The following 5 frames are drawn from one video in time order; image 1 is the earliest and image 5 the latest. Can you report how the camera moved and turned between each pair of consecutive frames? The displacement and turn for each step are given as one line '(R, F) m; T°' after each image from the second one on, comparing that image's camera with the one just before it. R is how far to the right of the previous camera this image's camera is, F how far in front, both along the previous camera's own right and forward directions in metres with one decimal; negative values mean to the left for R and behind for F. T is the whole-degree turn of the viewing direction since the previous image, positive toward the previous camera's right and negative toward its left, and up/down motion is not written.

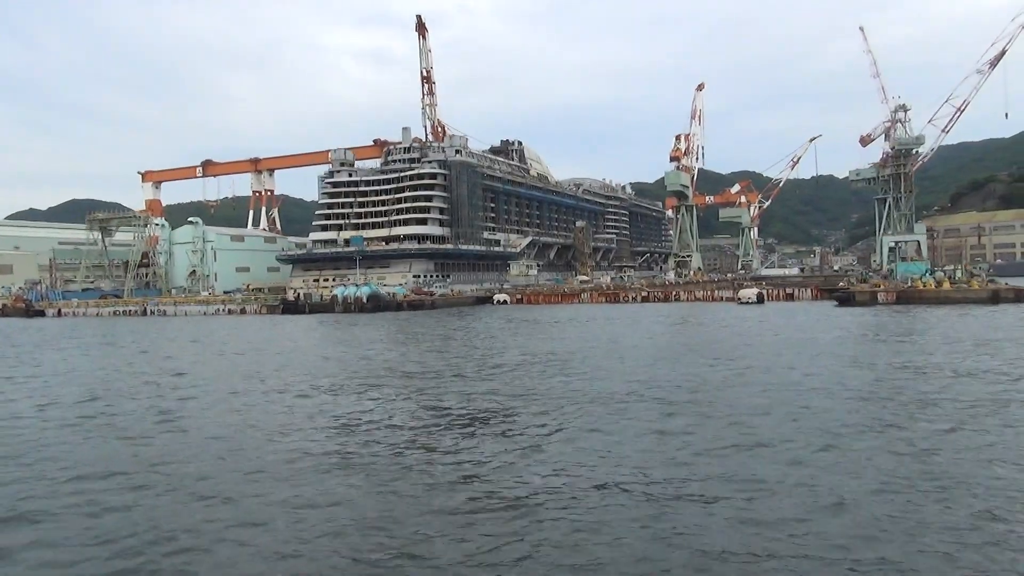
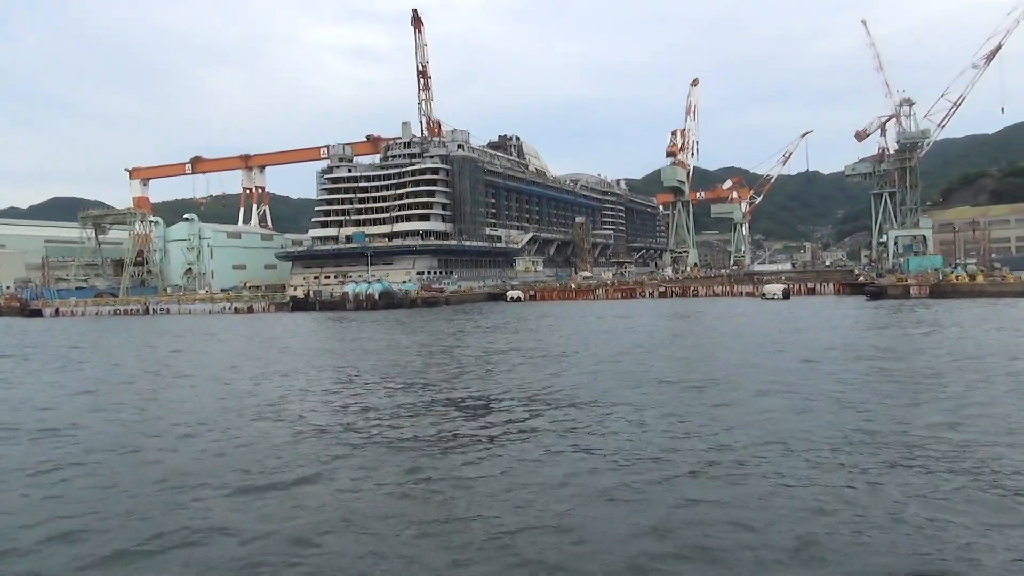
(-1.6, +0.9) m; +1°
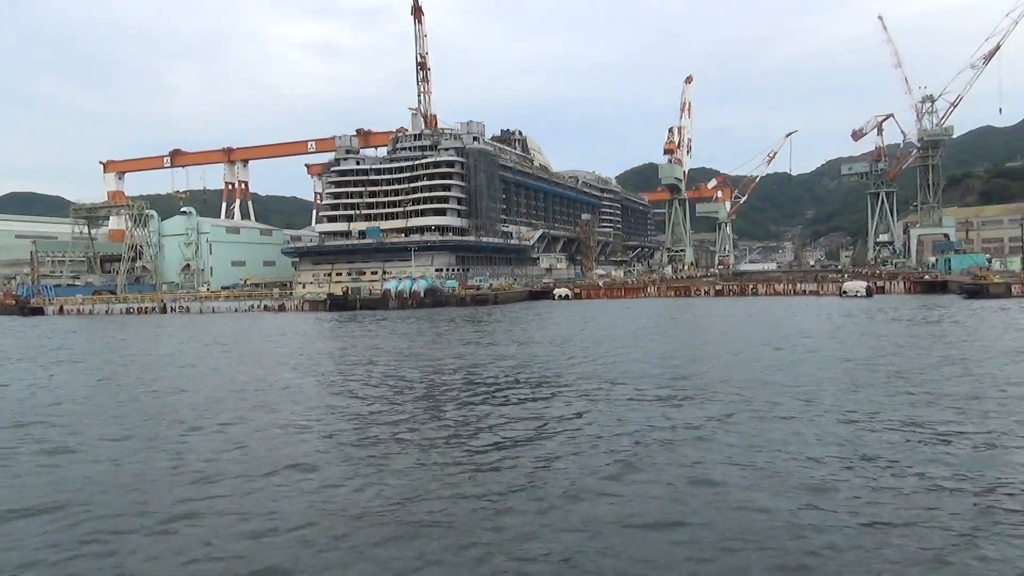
(-4.5, +2.6) m; +2°
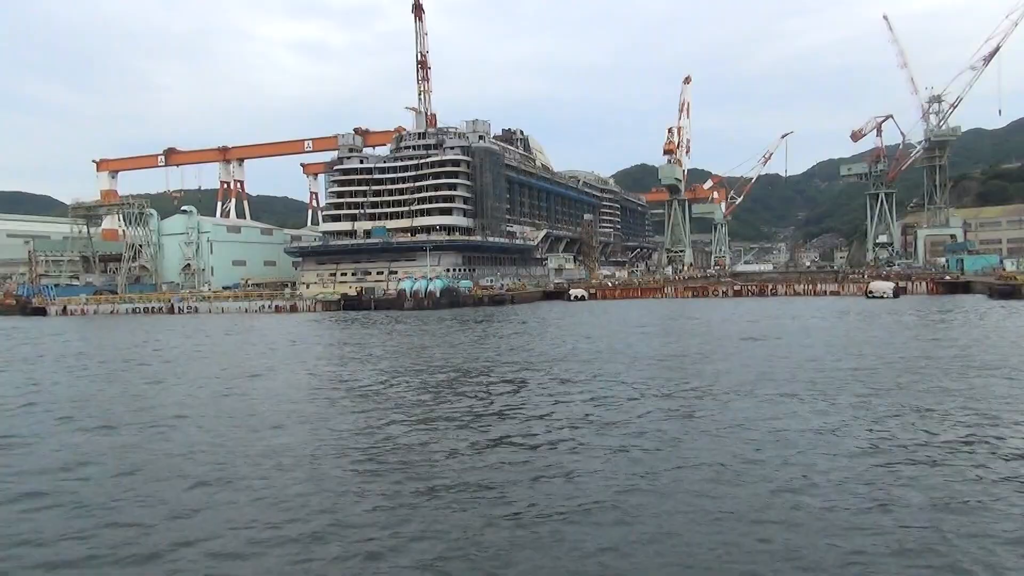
(-1.4, +0.7) m; +1°
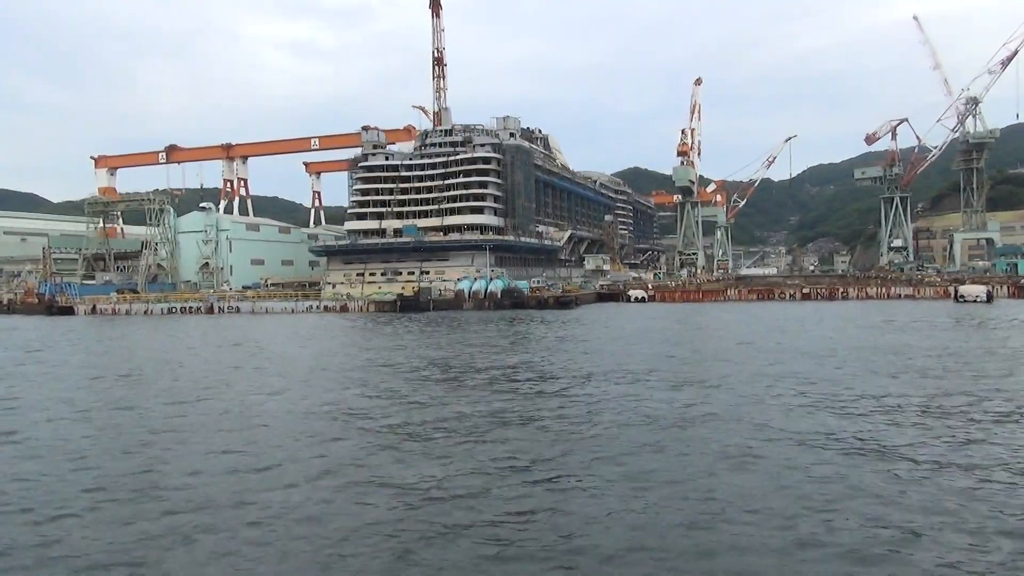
(-3.8, +1.8) m; +1°
